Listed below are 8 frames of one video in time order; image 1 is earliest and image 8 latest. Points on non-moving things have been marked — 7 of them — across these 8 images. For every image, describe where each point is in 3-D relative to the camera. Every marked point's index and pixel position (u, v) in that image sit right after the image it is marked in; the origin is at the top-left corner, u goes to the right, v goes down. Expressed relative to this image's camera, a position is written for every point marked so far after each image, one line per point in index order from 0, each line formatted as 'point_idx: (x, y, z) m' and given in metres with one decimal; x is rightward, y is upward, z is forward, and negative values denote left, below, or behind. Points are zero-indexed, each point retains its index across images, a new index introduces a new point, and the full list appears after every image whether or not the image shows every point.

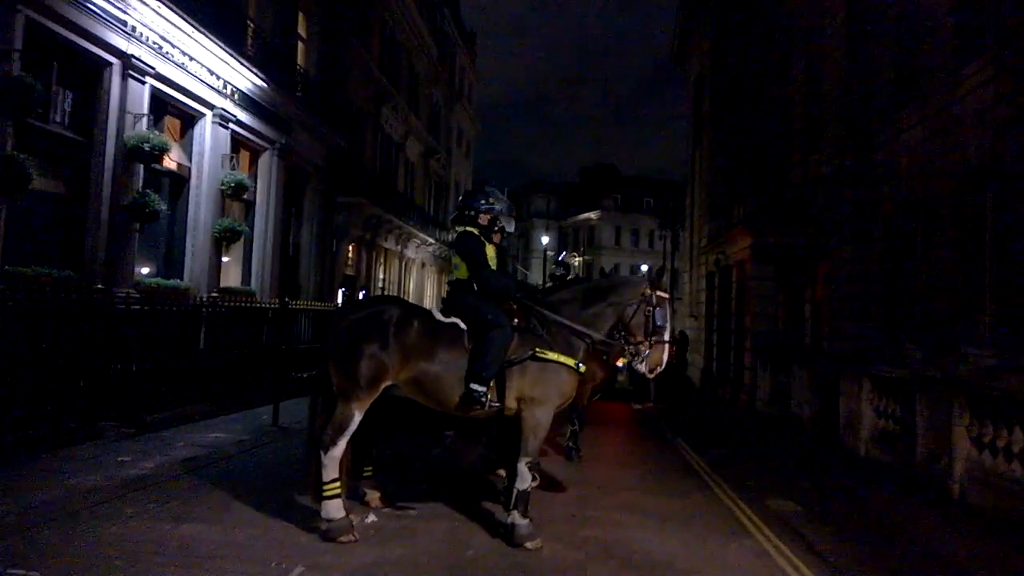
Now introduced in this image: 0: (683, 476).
0: (+2.5, -2.7, +10.8) m
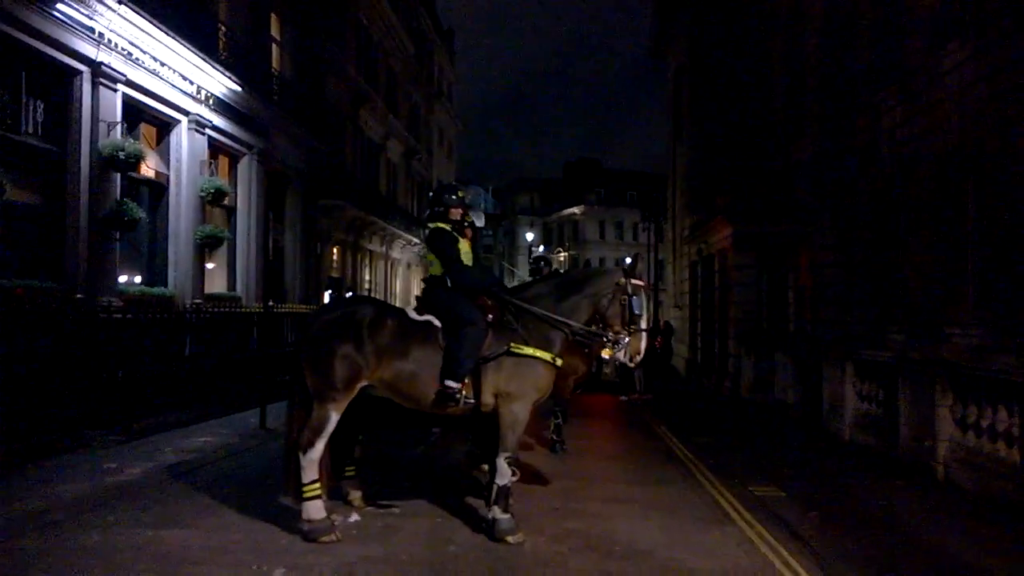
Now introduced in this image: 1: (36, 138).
0: (+2.3, -2.6, +10.9) m
1: (-8.0, +2.6, +12.5) m
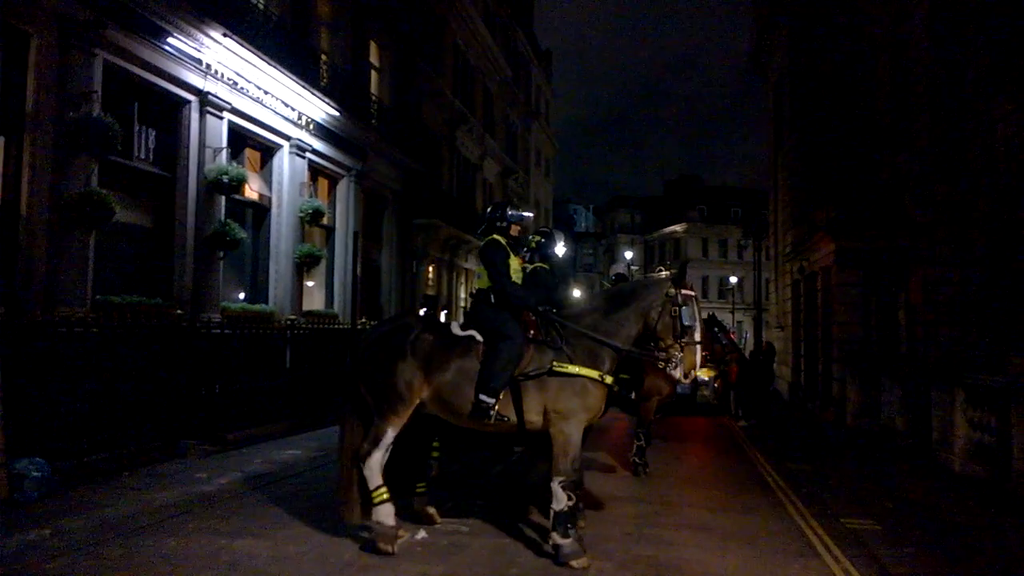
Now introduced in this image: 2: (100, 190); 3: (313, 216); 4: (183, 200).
0: (+3.4, -2.8, +10.2) m
1: (-6.6, +2.3, +13.5) m
2: (-6.2, +1.5, +11.2) m
3: (-4.6, +1.7, +17.3) m
4: (-6.2, +1.6, +13.9) m
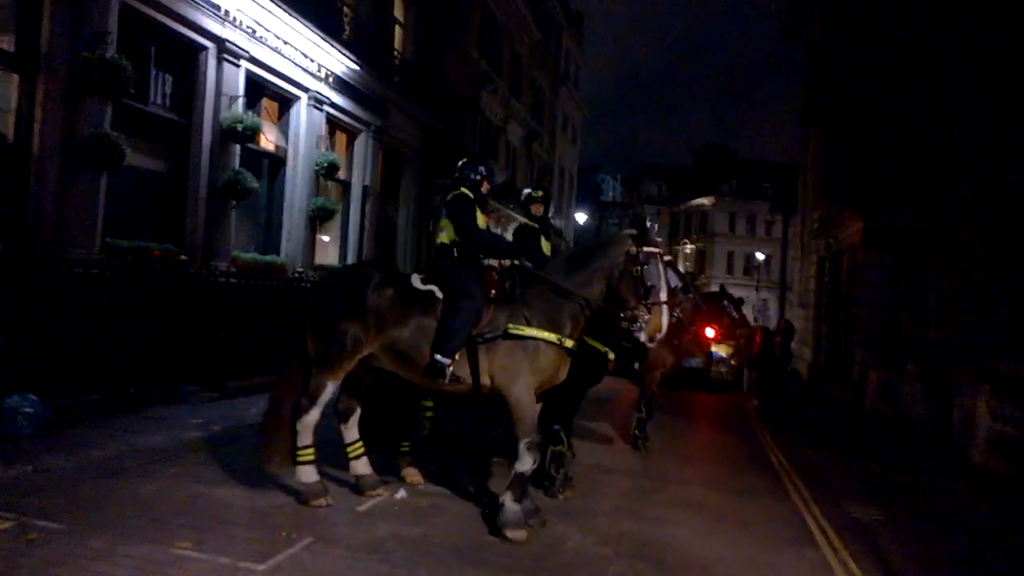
0: (+3.3, -2.5, +10.1) m
1: (-6.3, +3.2, +13.4) m
2: (-6.0, +2.3, +11.2) m
3: (-4.3, +2.8, +17.2) m
4: (-5.9, +2.6, +13.8) m
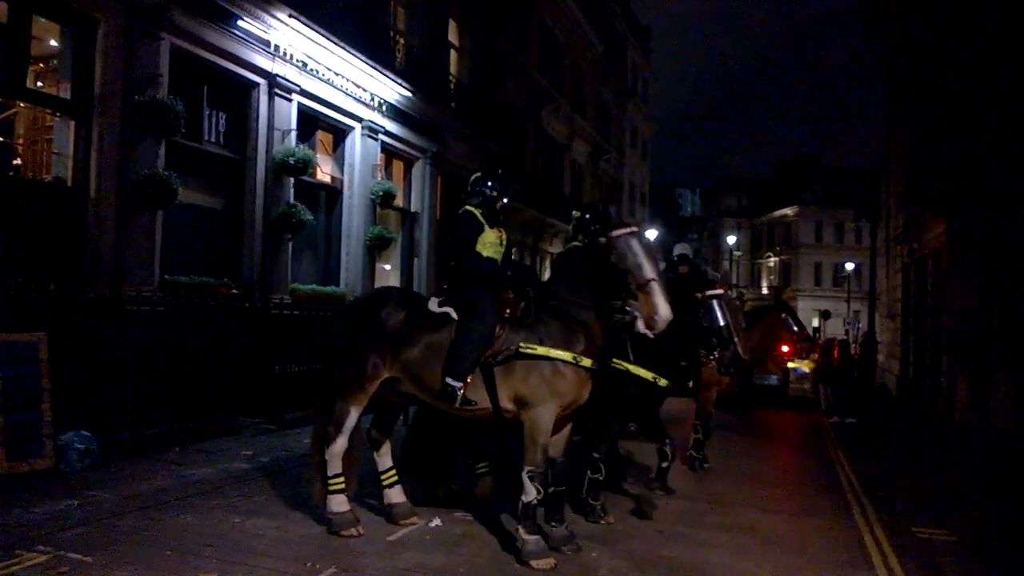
0: (+4.0, -2.6, +9.3) m
1: (-5.5, +2.6, +13.8) m
2: (-5.4, +1.8, +11.5) m
3: (-3.0, +2.1, +17.3) m
4: (-5.0, +2.0, +14.1) m
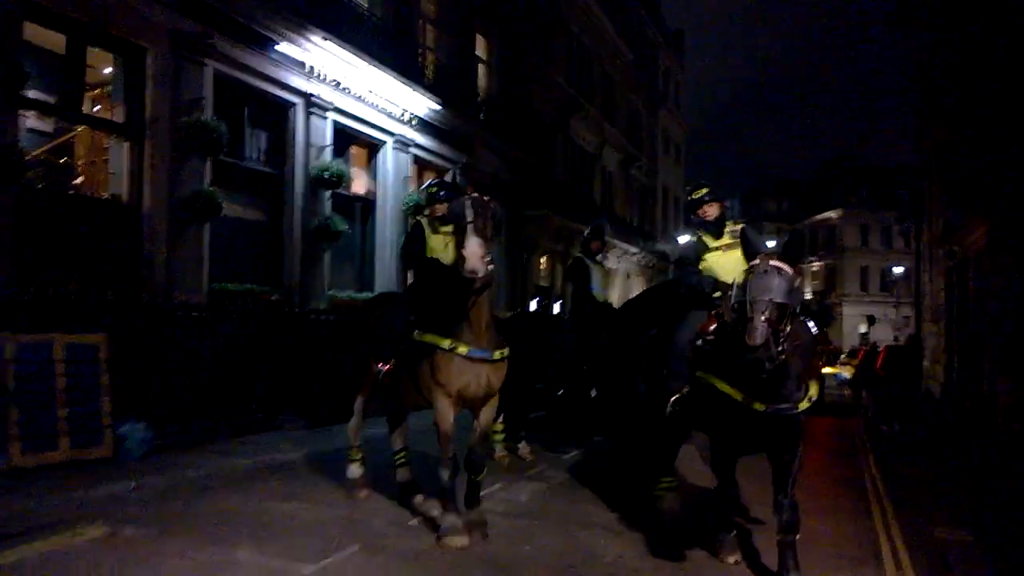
0: (+4.2, -2.6, +9.6) m
1: (-5.0, +2.5, +14.6) m
2: (-5.1, +1.7, +12.3) m
3: (-2.3, +2.0, +18.0) m
4: (-4.5, +1.8, +14.9) m
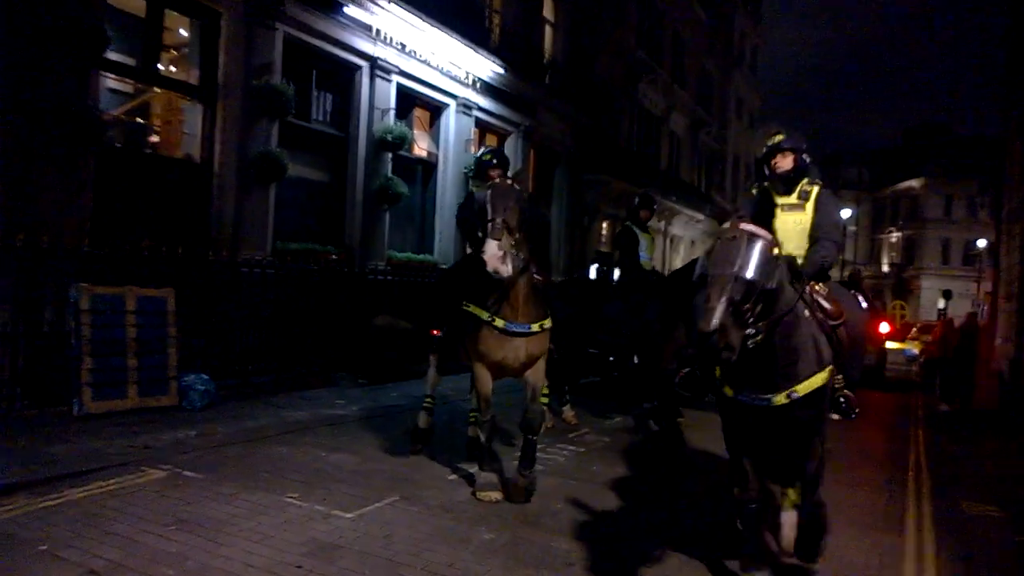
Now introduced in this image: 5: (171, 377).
0: (+4.8, -2.3, +9.5) m
1: (-3.8, +3.3, +15.0) m
2: (-4.1, +2.4, +12.8) m
3: (-0.9, +2.9, +18.2) m
4: (-3.3, +2.7, +15.3) m
5: (-4.4, -1.1, +9.6) m
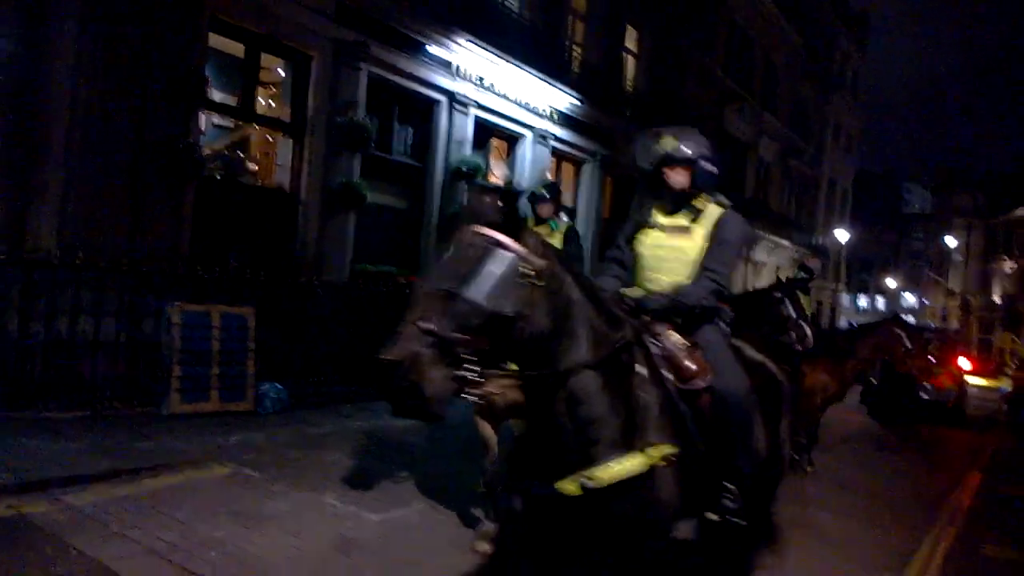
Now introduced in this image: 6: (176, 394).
0: (+5.3, -2.8, +9.3) m
1: (-2.4, +2.9, +16.1) m
2: (-3.0, +2.0, +13.9) m
3: (+0.9, +2.3, +18.8) m
4: (-1.8, +2.2, +16.3) m
5: (-3.8, -1.4, +10.6) m
6: (-4.4, -1.4, +9.8) m
